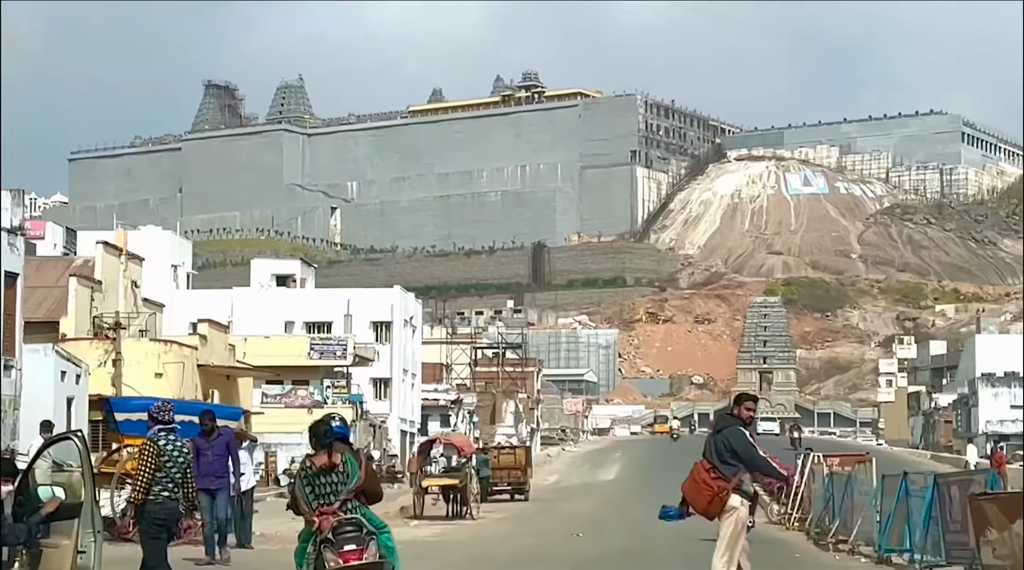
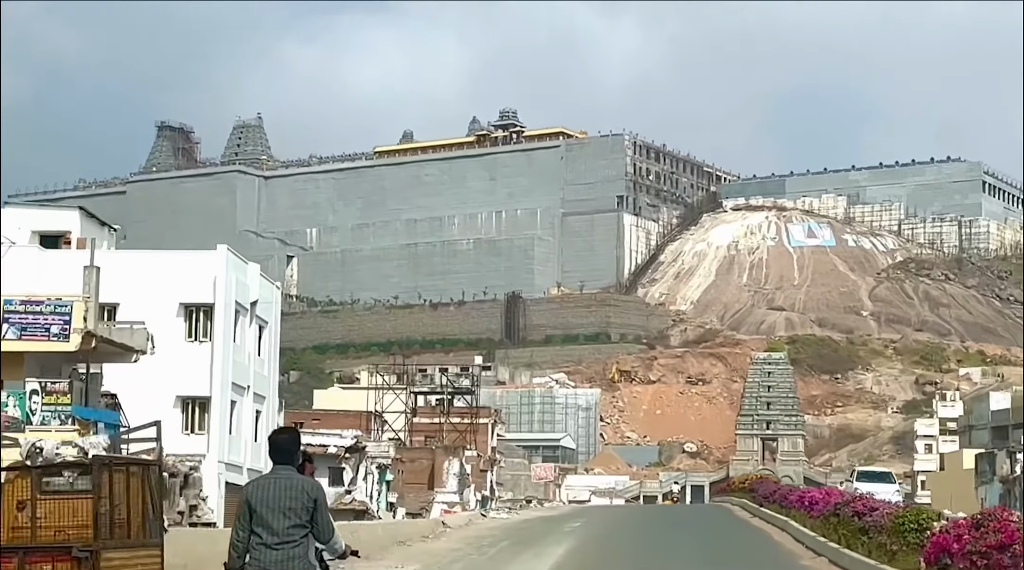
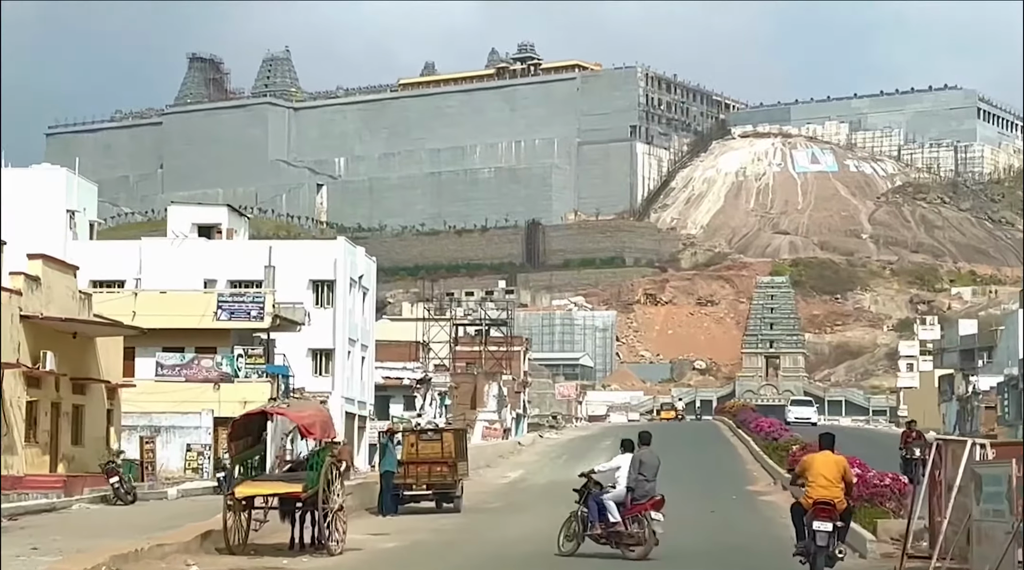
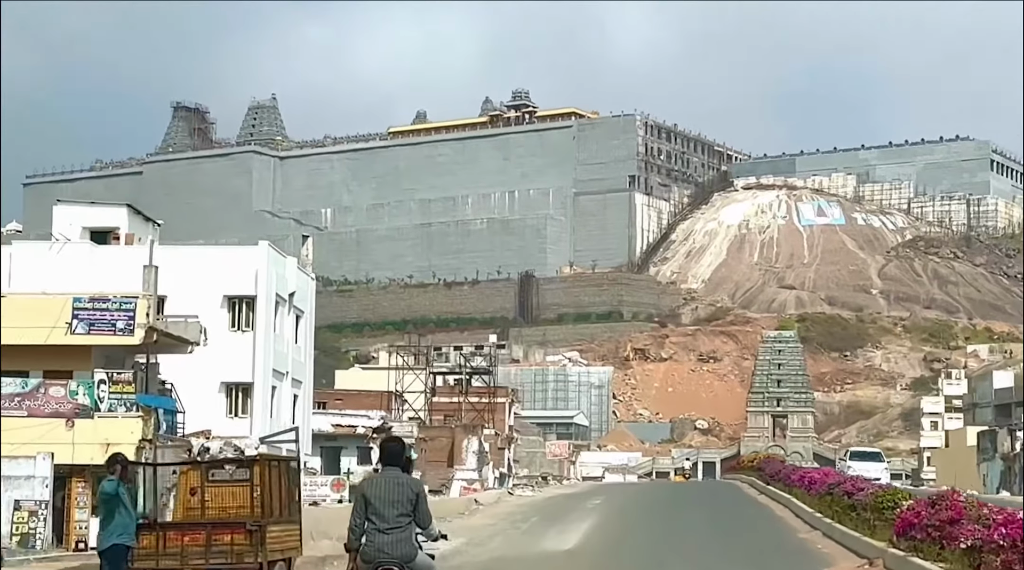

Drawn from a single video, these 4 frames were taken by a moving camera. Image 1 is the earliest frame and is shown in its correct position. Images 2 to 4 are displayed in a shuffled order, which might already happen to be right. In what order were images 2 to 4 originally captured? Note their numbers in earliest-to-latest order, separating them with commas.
3, 4, 2
